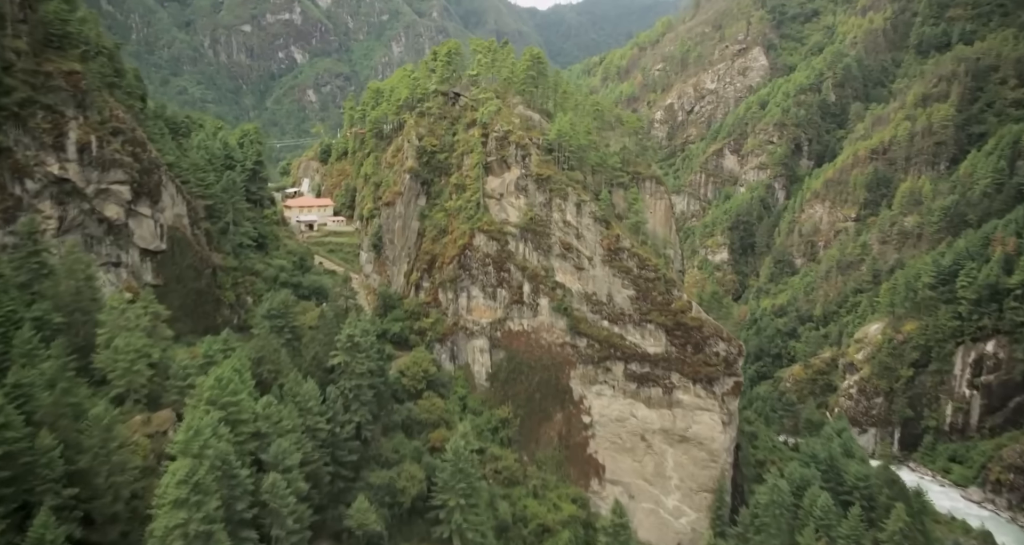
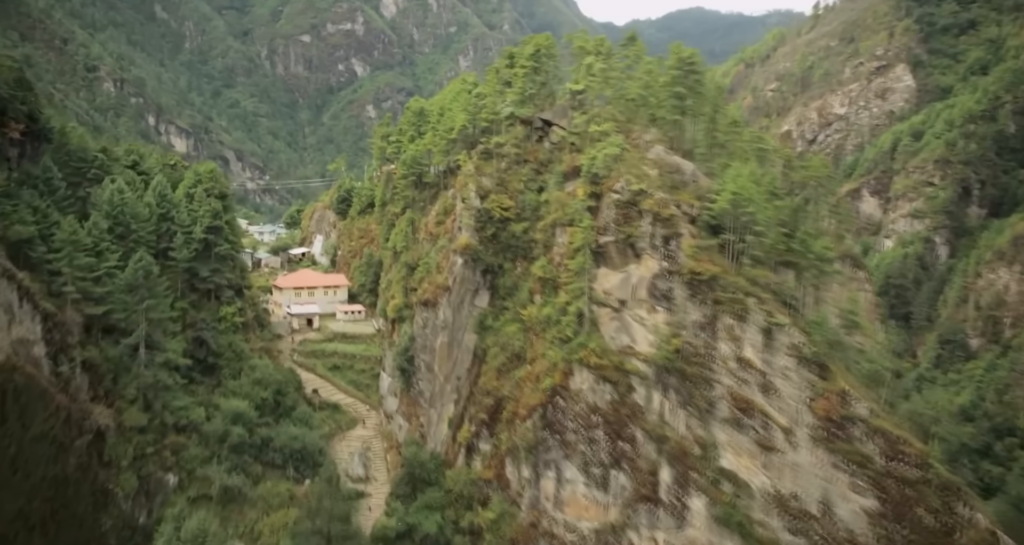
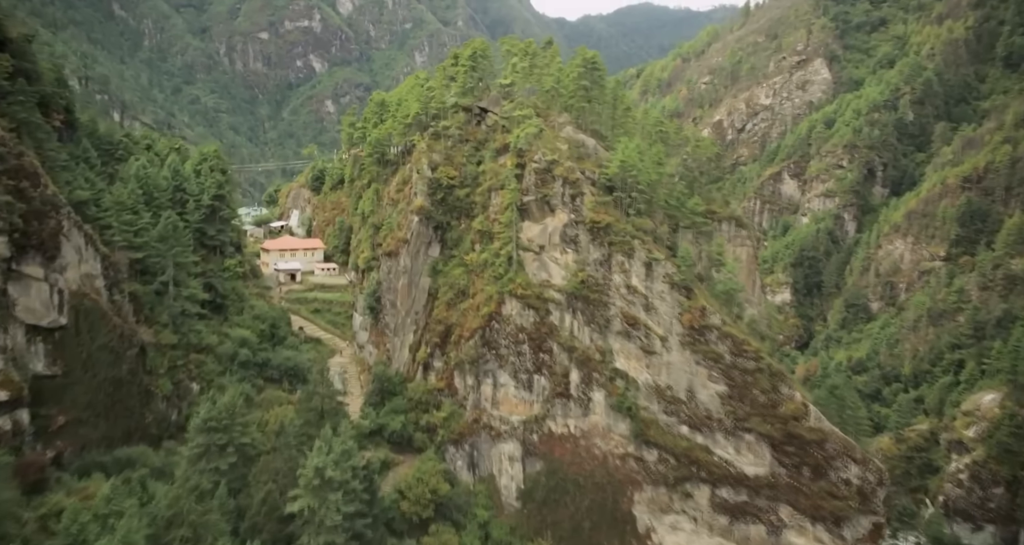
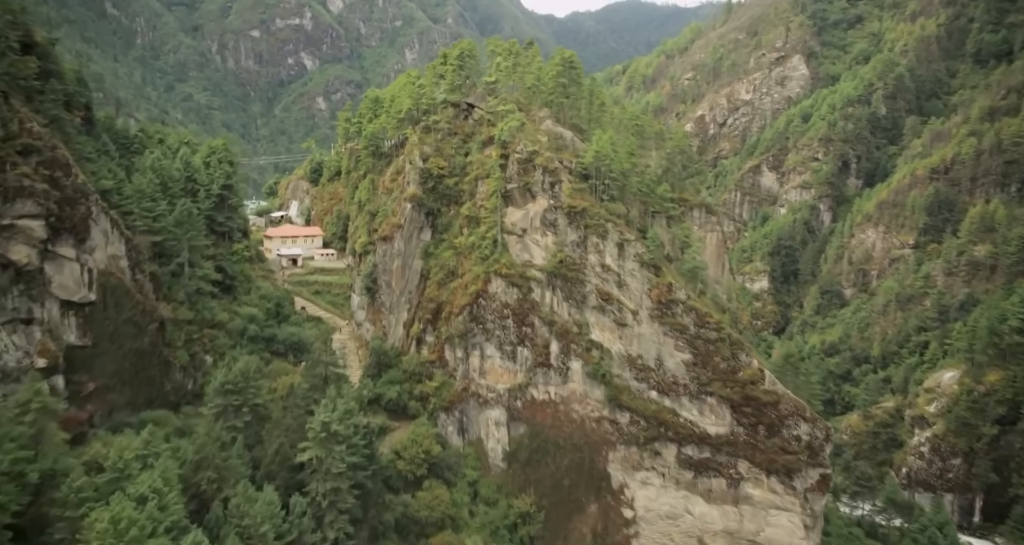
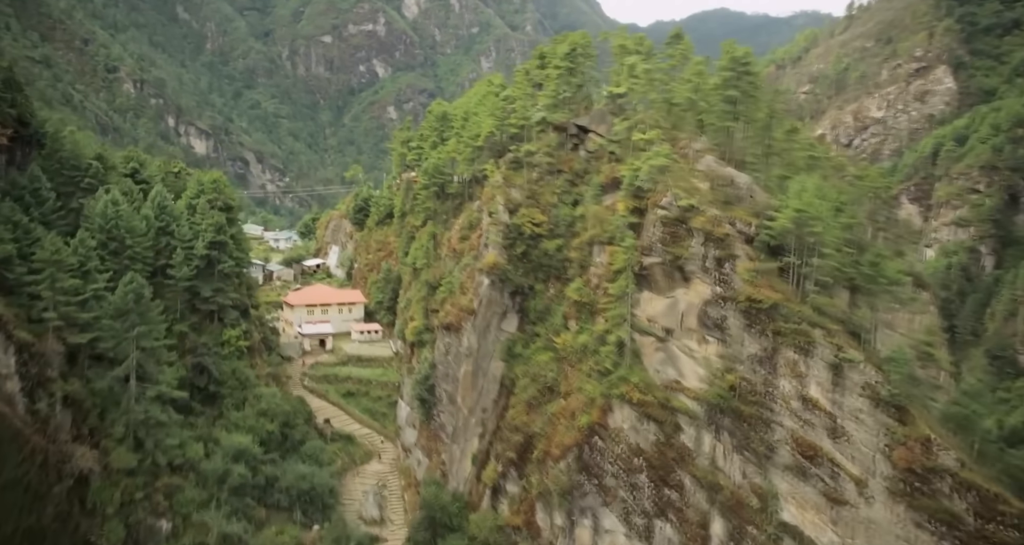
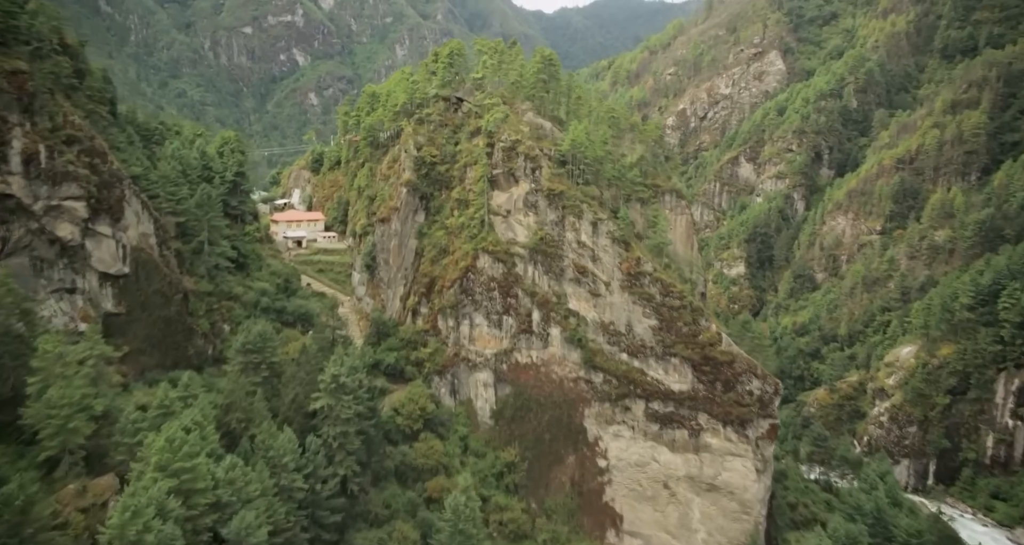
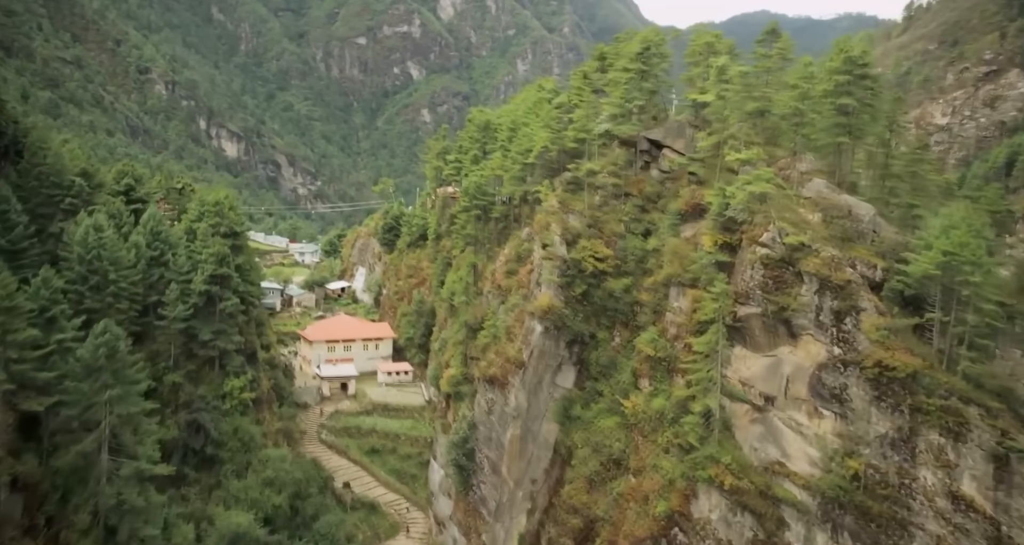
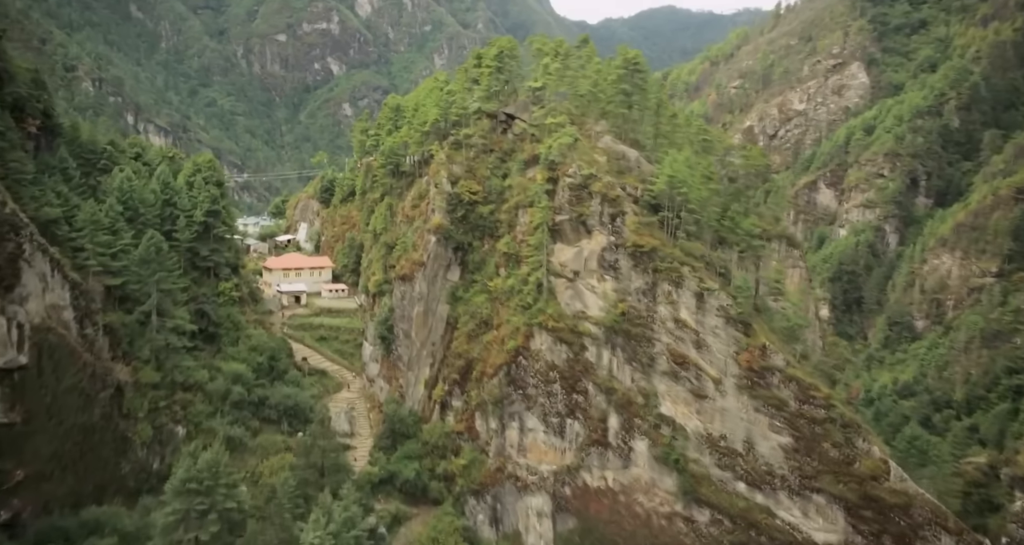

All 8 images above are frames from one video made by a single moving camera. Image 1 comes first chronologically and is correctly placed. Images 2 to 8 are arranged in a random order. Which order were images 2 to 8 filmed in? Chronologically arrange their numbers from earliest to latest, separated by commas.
6, 4, 3, 8, 2, 5, 7
